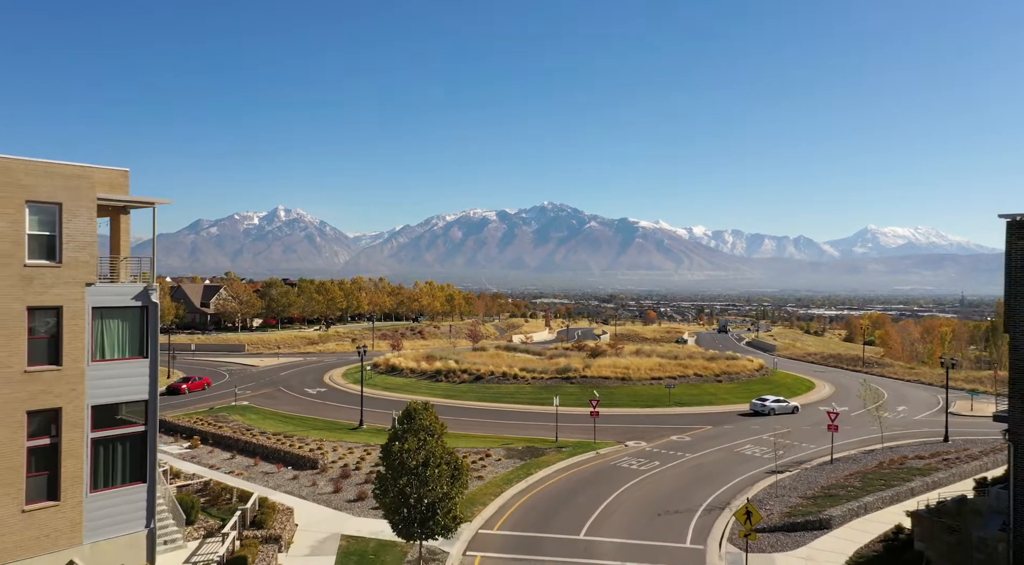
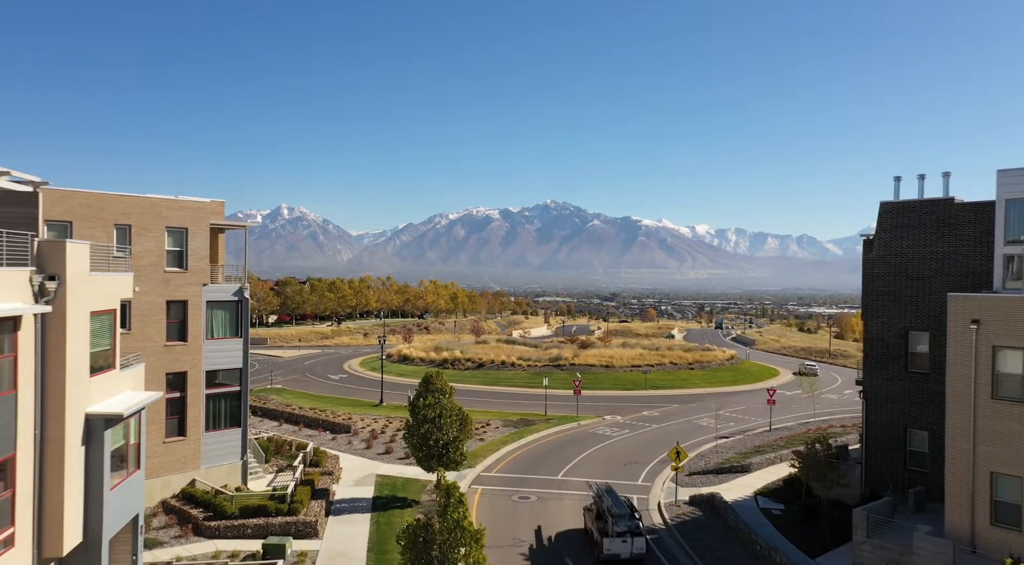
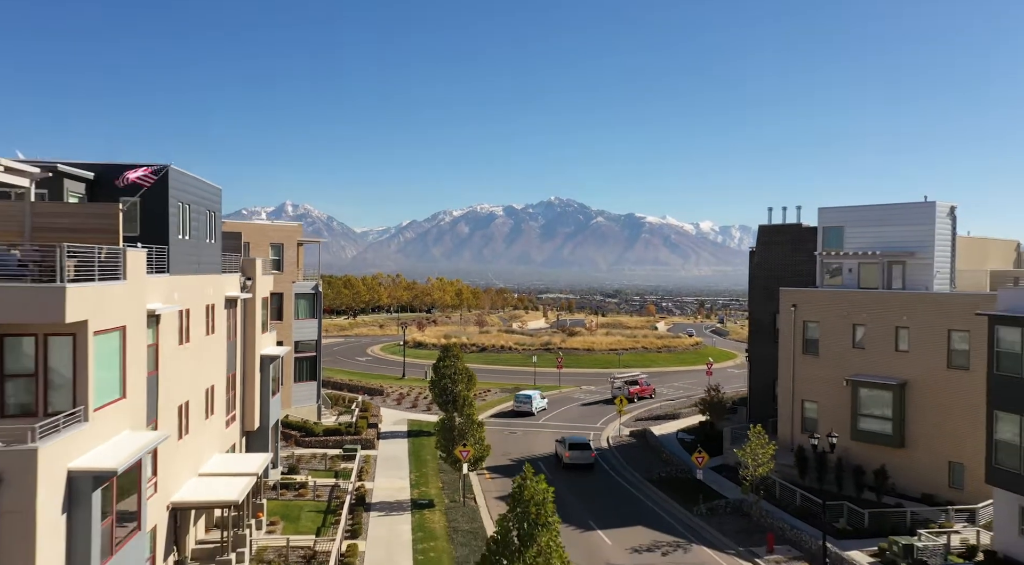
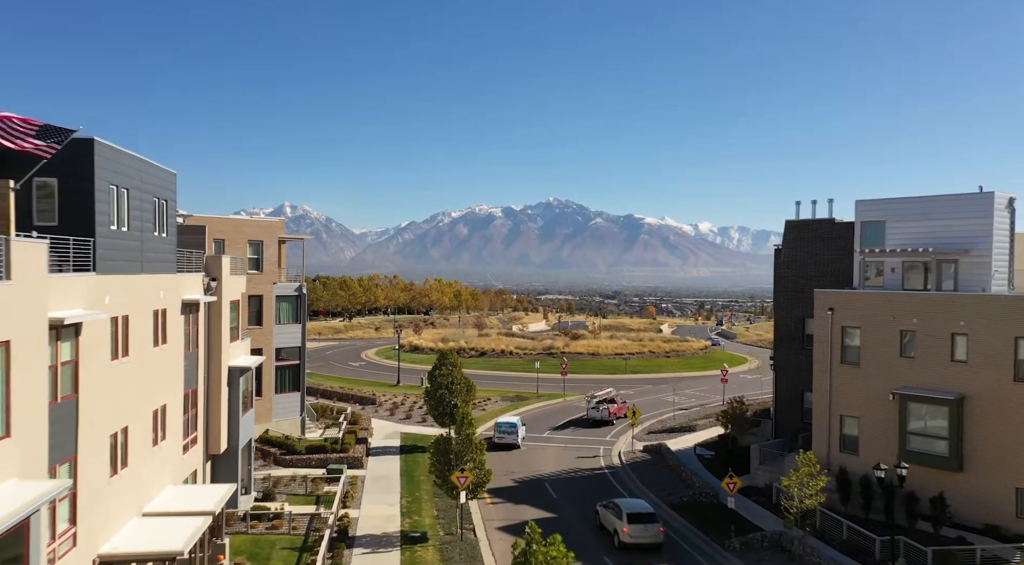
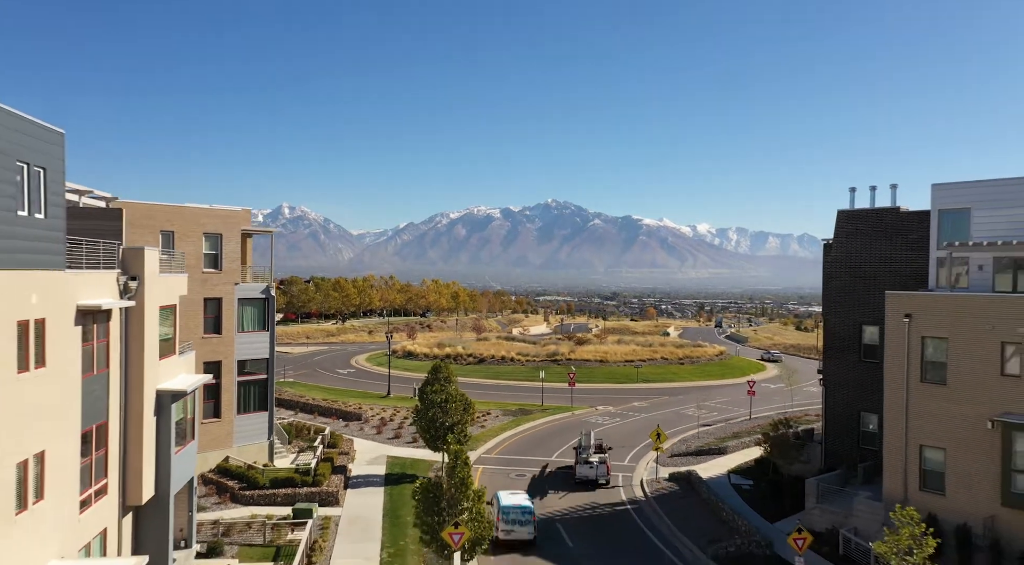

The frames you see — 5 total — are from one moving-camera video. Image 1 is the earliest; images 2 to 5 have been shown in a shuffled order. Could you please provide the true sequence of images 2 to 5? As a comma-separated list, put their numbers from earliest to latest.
2, 5, 4, 3
